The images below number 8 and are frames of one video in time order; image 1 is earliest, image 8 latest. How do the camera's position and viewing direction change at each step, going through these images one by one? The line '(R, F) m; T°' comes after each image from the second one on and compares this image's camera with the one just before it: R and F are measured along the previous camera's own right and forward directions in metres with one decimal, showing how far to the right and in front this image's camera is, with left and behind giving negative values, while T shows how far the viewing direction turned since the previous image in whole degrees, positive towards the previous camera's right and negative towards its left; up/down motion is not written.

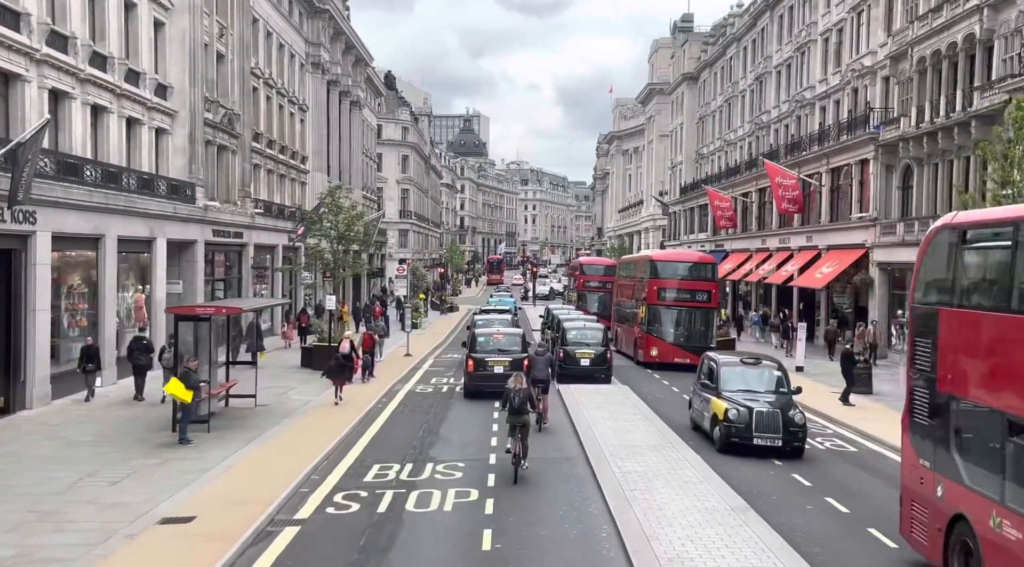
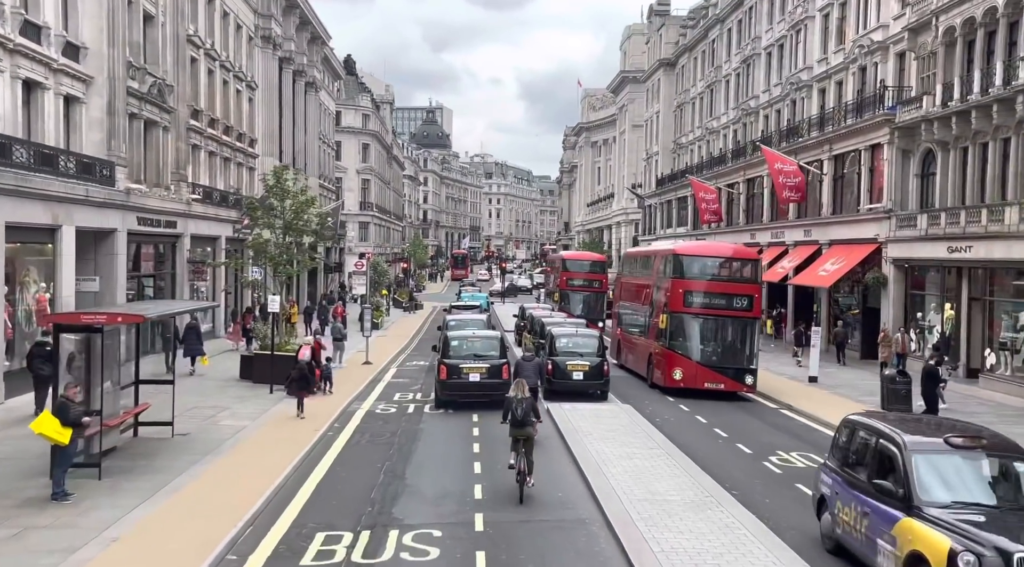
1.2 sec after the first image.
(-0.4, +4.0) m; +3°
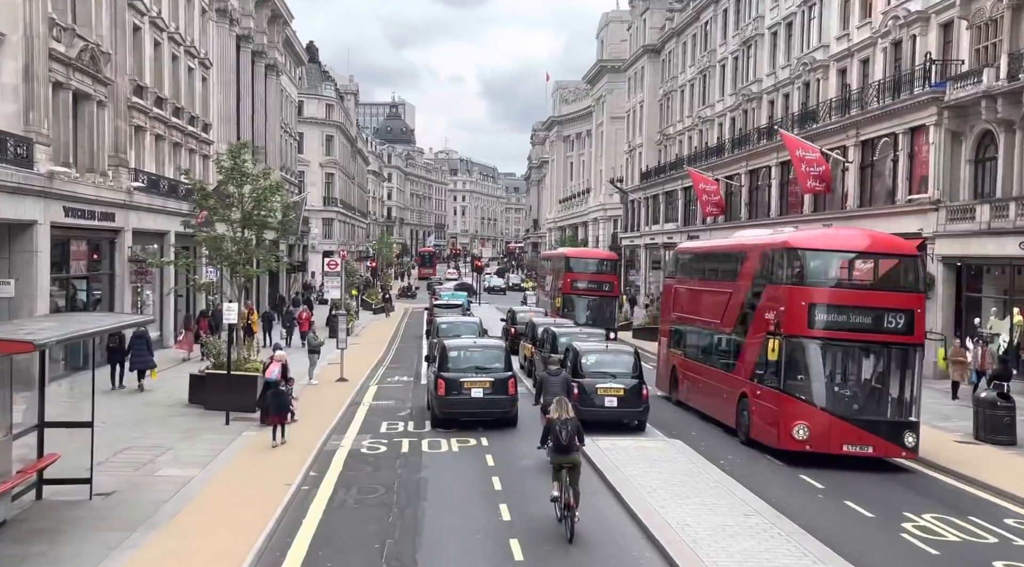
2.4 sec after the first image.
(-1.1, +4.2) m; +3°
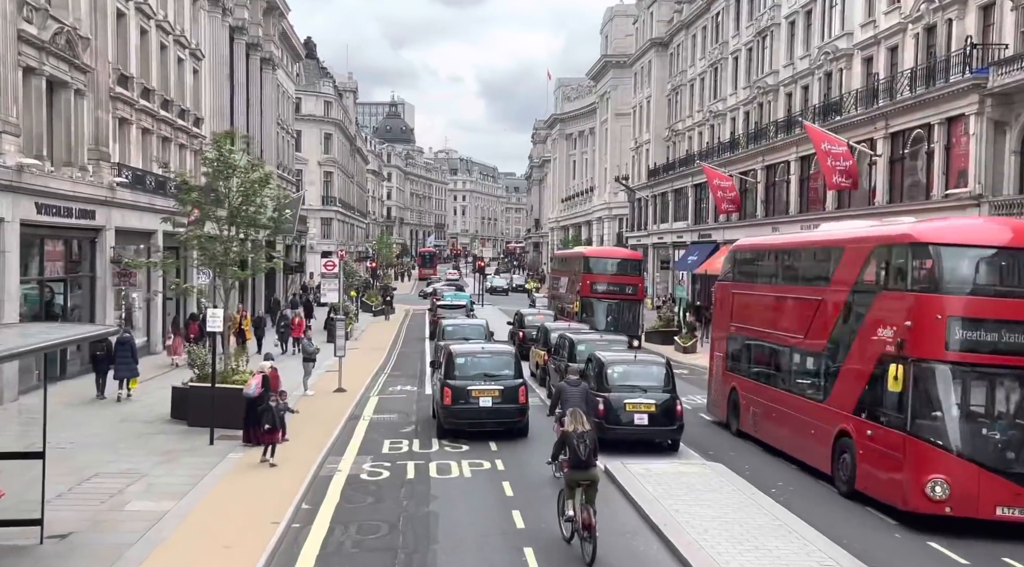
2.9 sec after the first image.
(-0.3, +1.9) m; 0°
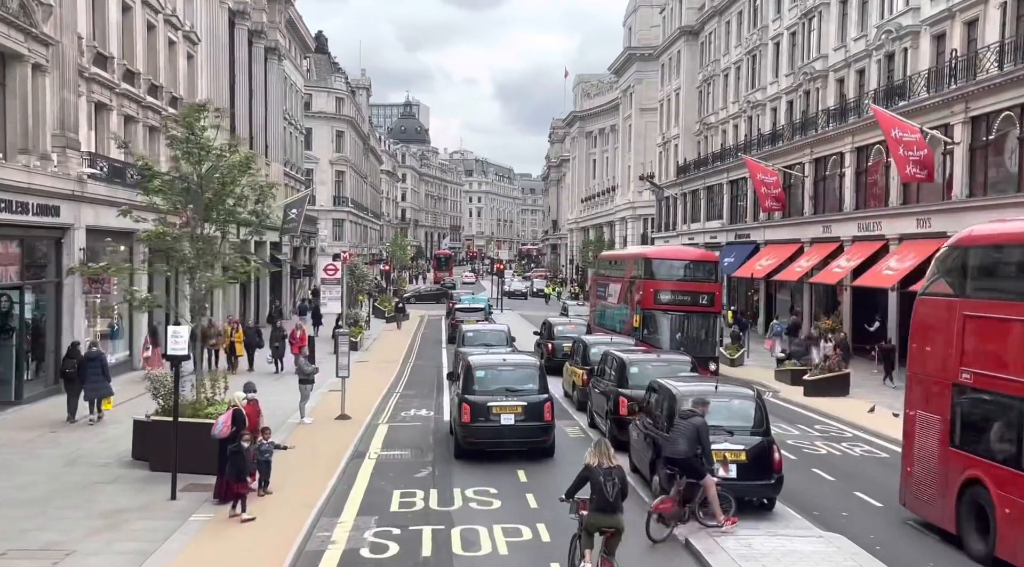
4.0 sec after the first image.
(-0.4, +3.6) m; -1°
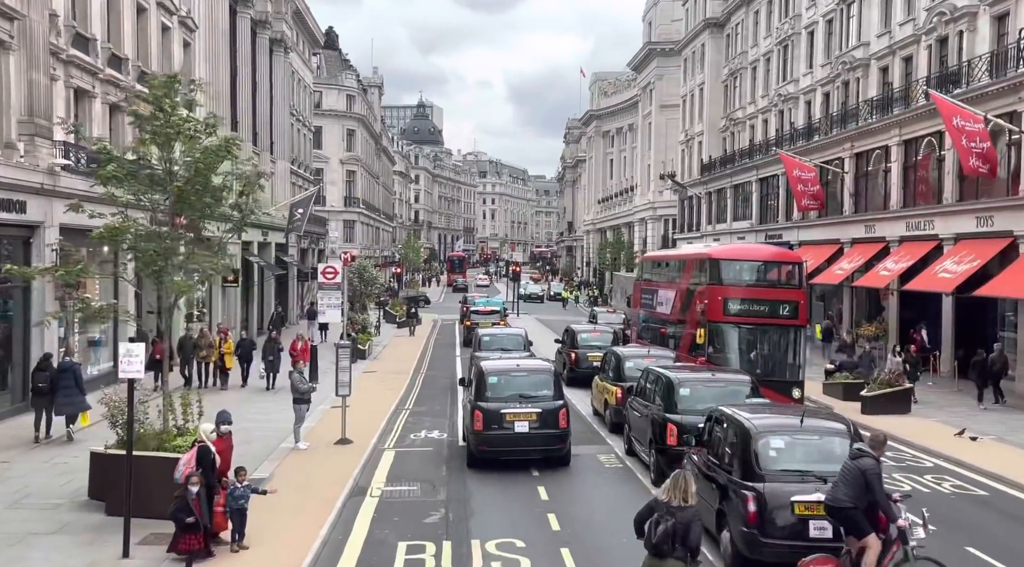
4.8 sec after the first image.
(-0.2, +2.5) m; -1°
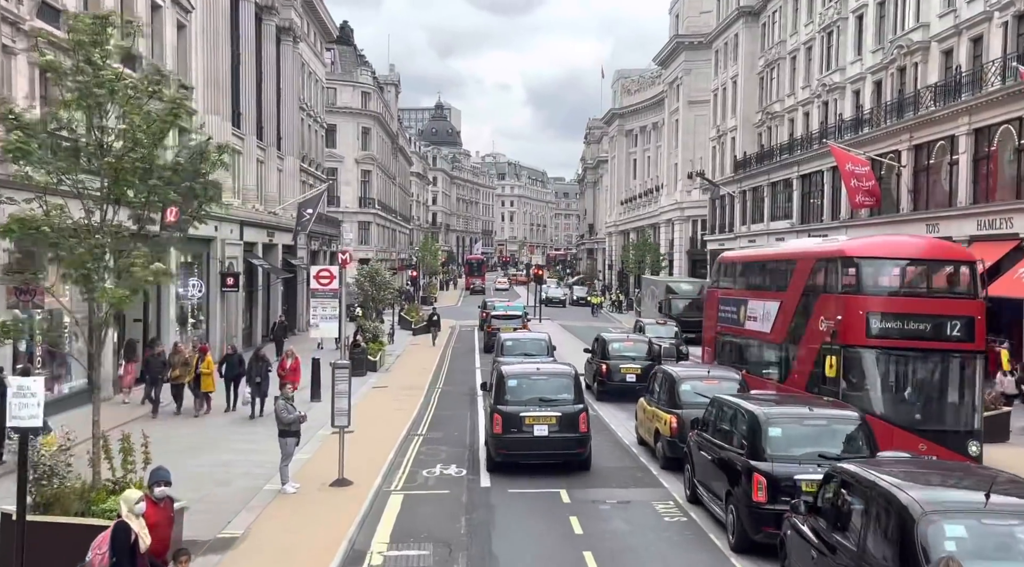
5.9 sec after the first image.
(-0.3, +3.1) m; -1°
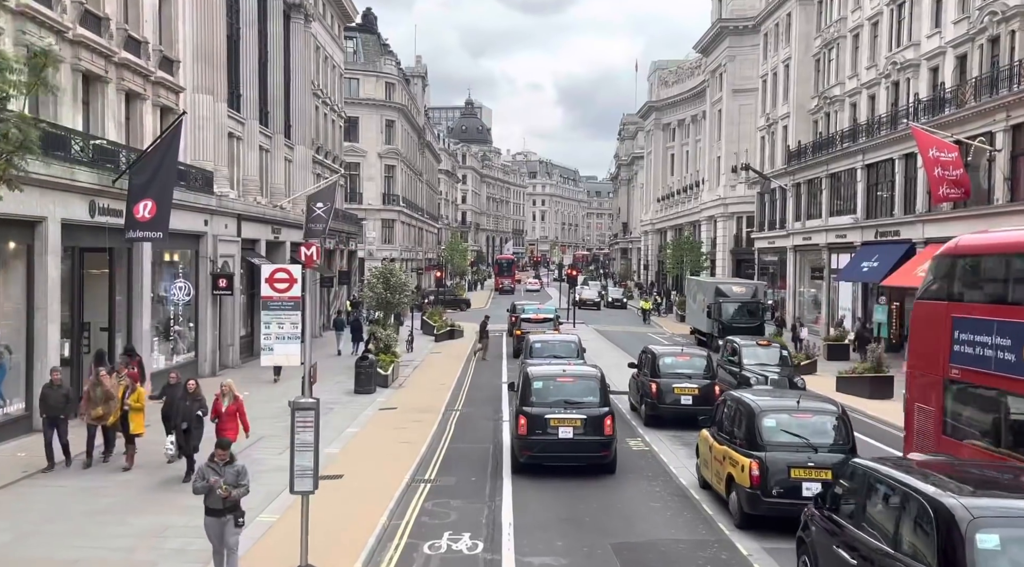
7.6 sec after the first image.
(0.0, +4.1) m; -2°
